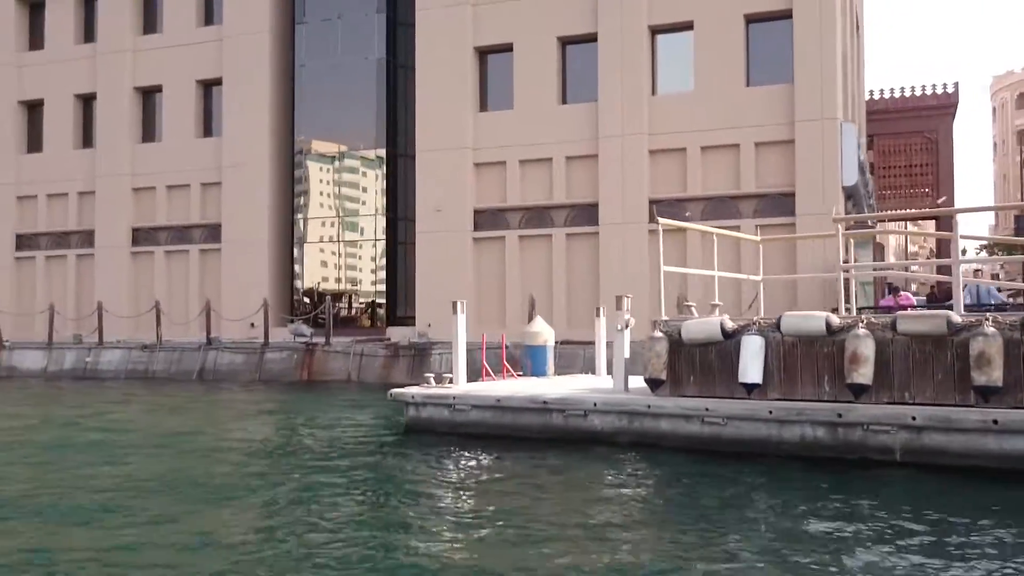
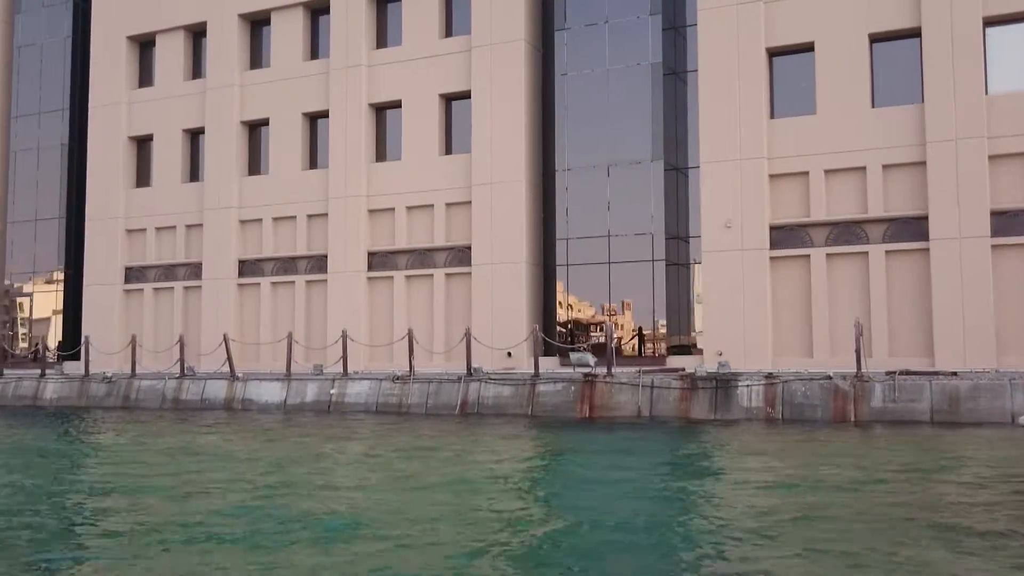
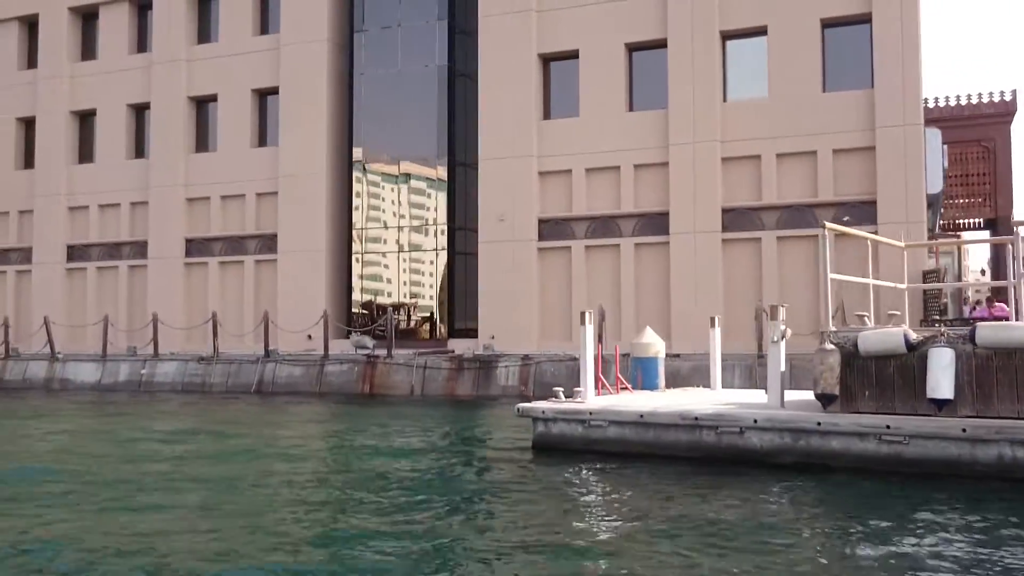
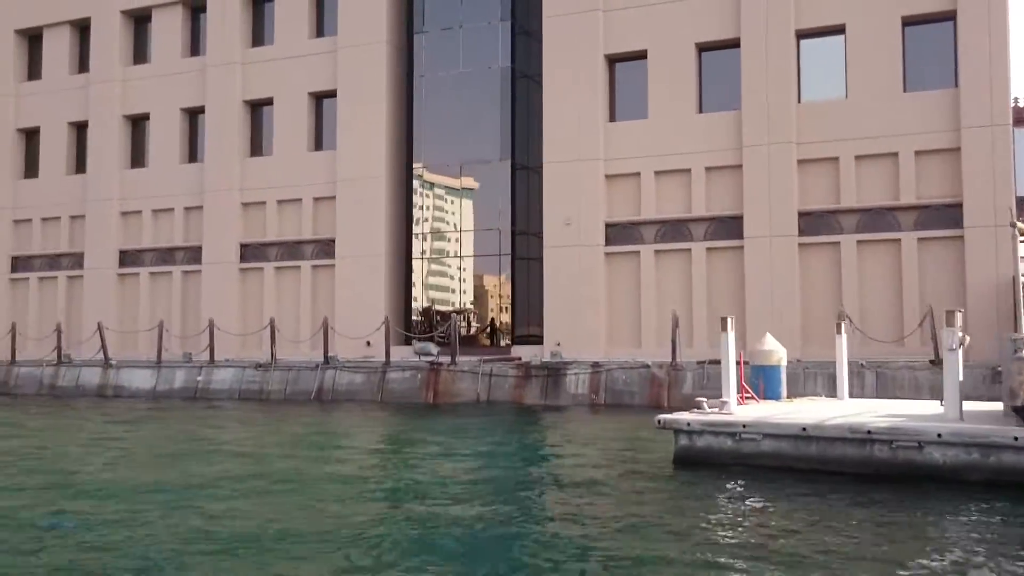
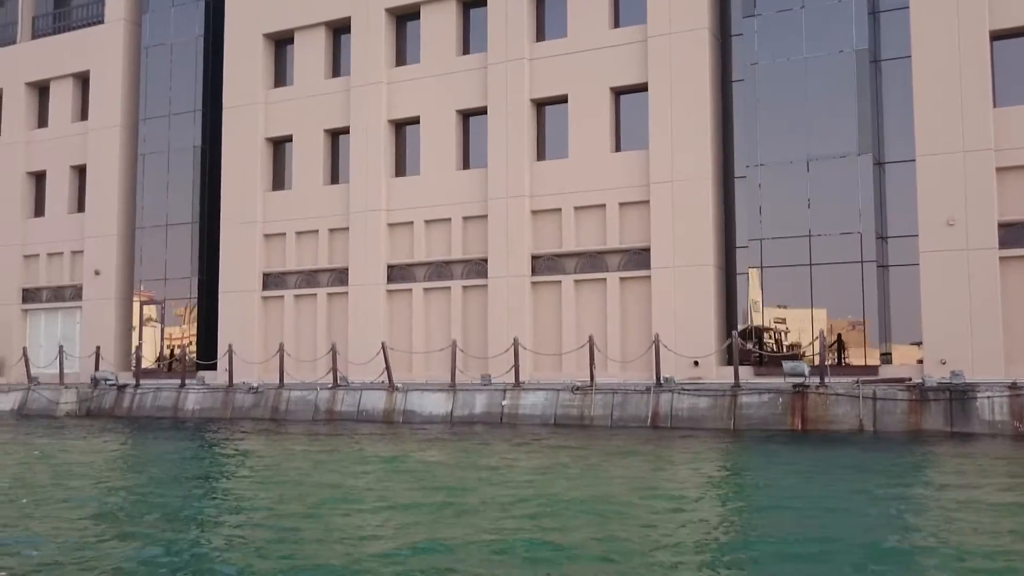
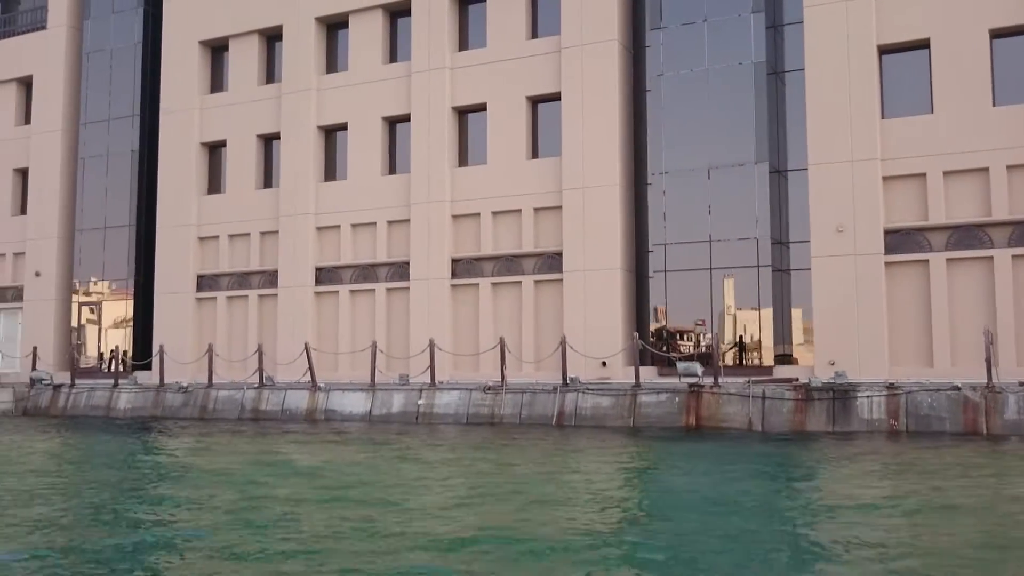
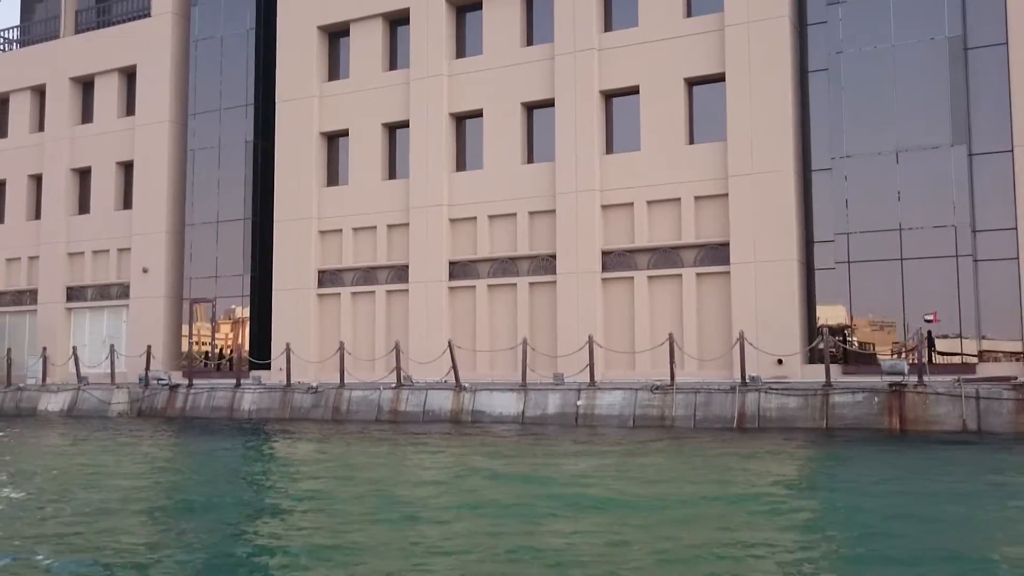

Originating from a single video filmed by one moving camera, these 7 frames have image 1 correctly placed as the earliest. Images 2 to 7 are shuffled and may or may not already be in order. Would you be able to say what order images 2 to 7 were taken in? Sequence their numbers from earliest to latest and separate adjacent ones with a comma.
3, 4, 2, 6, 5, 7
